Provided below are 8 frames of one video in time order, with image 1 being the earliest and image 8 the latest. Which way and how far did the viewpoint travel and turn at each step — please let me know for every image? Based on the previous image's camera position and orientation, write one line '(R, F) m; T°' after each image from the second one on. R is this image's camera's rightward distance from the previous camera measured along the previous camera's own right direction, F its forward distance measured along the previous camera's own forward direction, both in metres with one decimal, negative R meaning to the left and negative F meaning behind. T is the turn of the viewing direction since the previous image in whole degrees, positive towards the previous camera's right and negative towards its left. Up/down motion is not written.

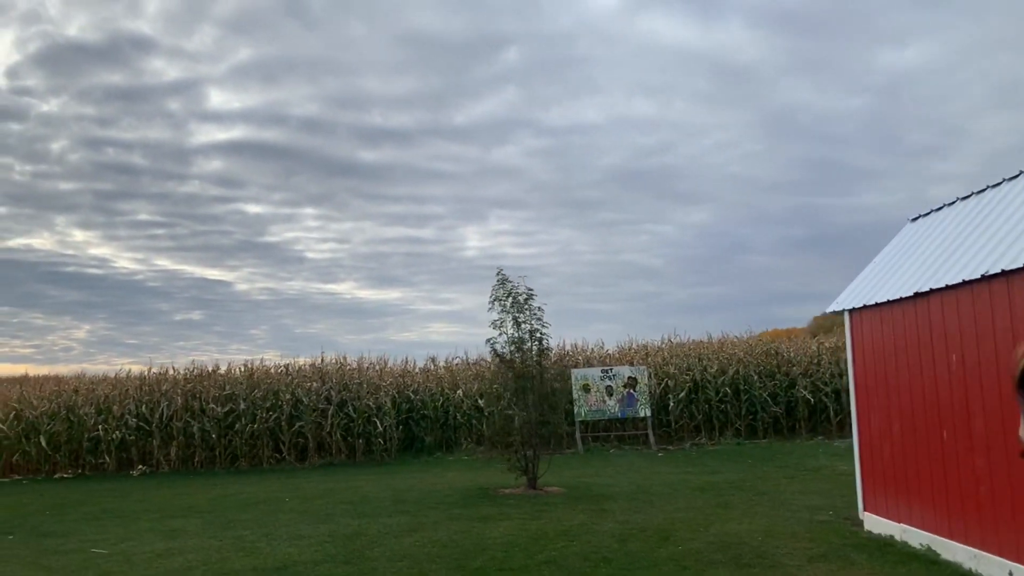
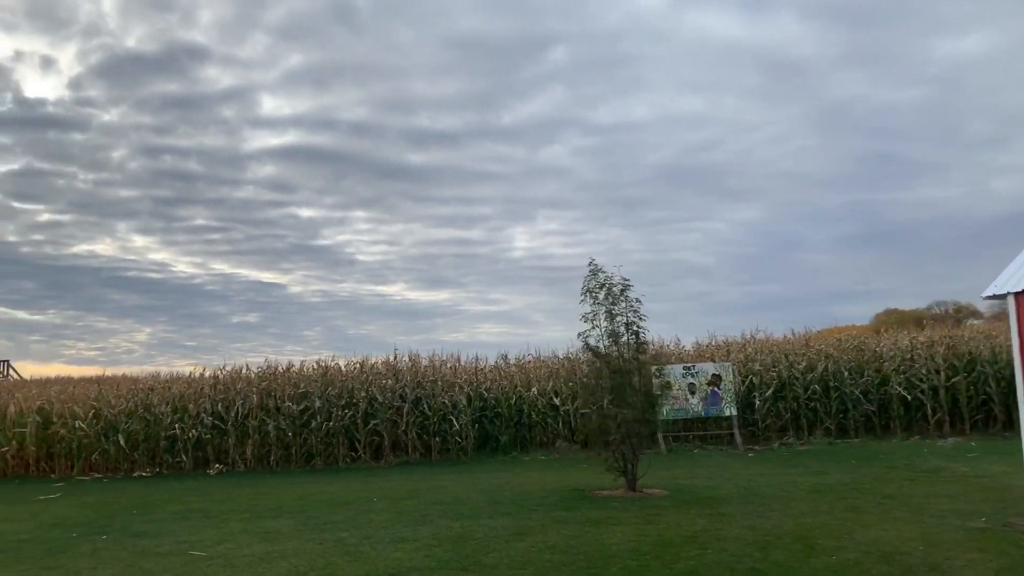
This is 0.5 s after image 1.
(-0.4, +0.4) m; -3°
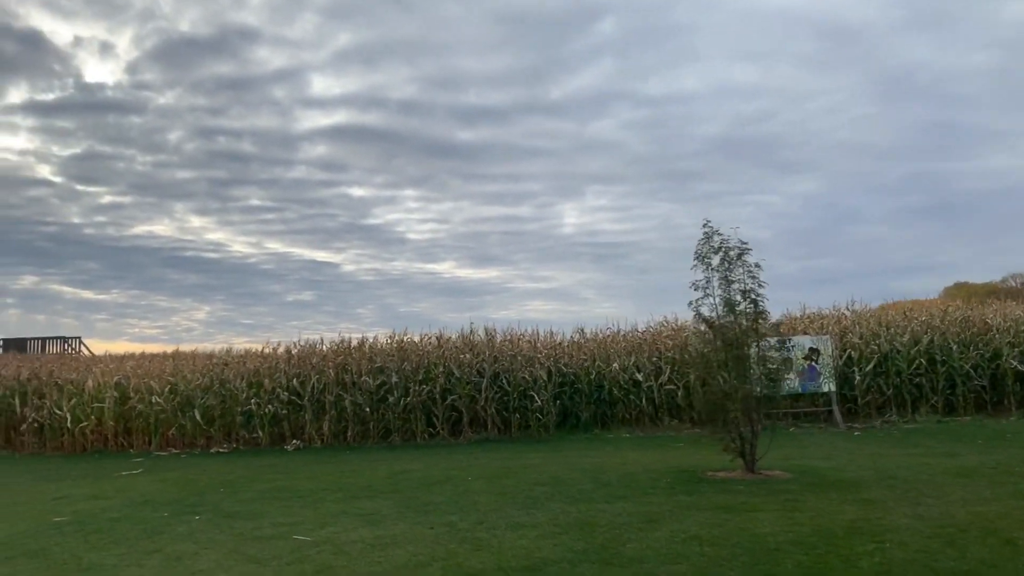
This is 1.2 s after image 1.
(-0.5, +0.5) m; -3°
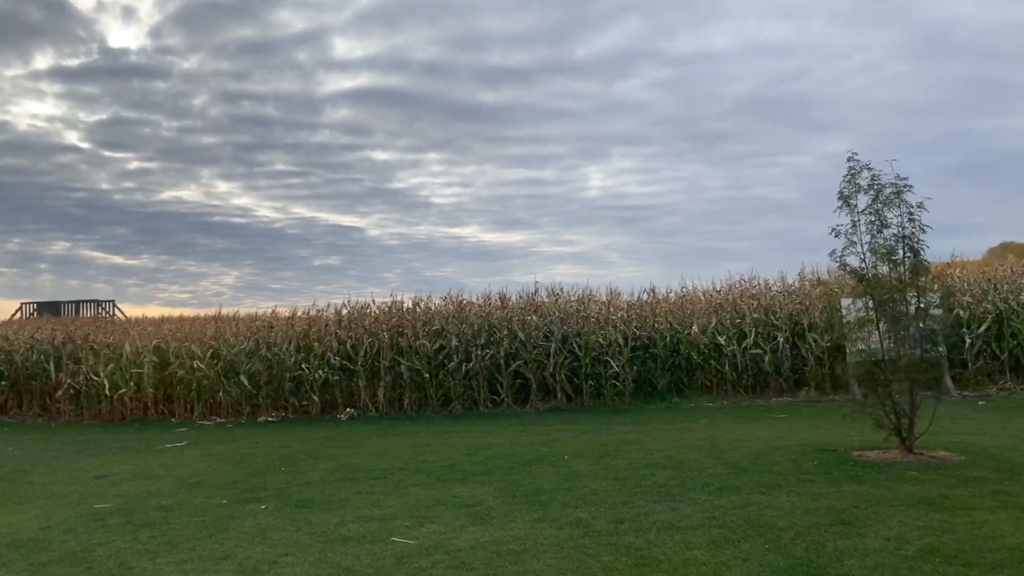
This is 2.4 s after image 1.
(-0.6, +1.1) m; -2°
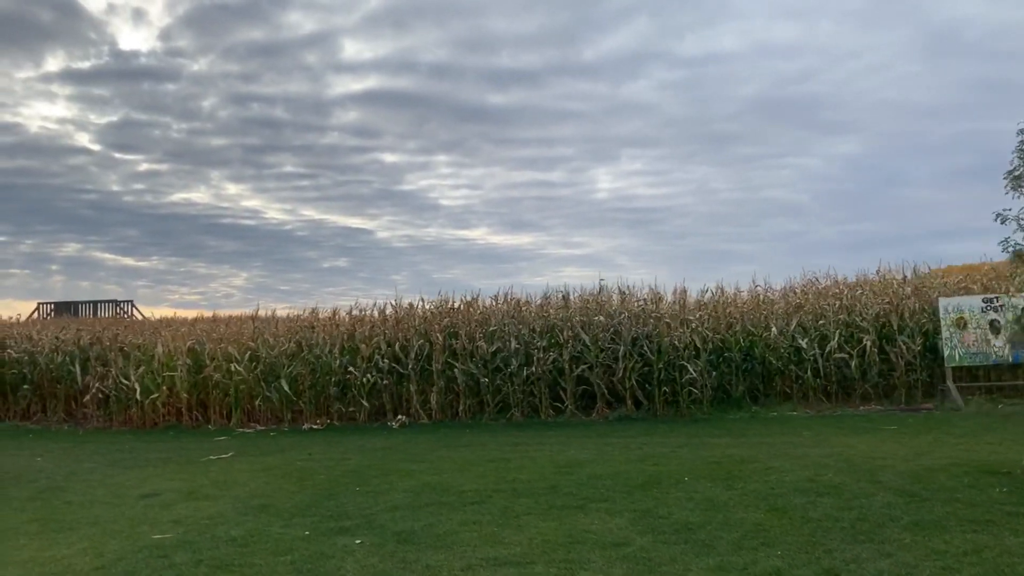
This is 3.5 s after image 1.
(-0.7, +0.8) m; -1°
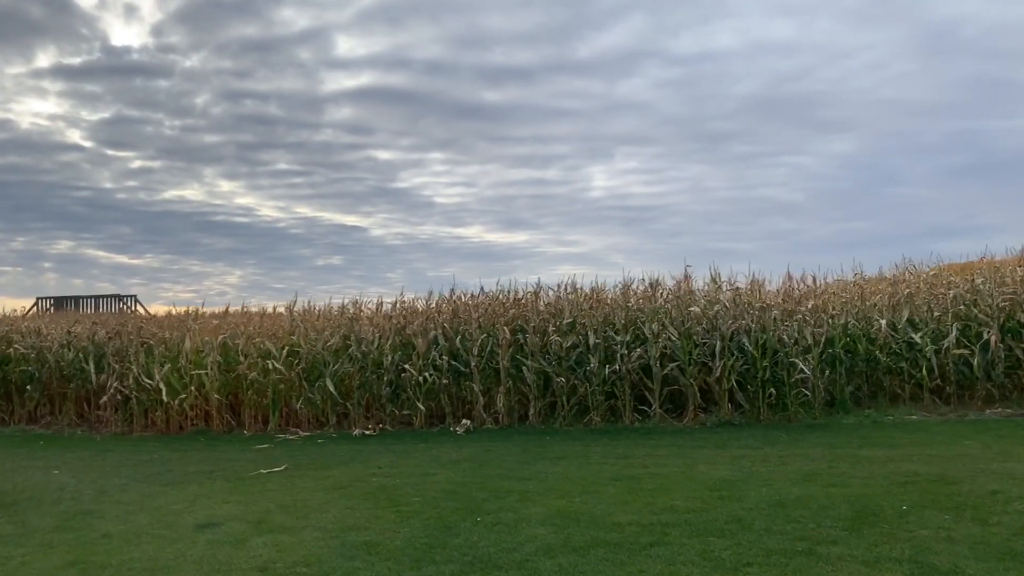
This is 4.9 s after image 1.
(-1.0, +1.2) m; 0°
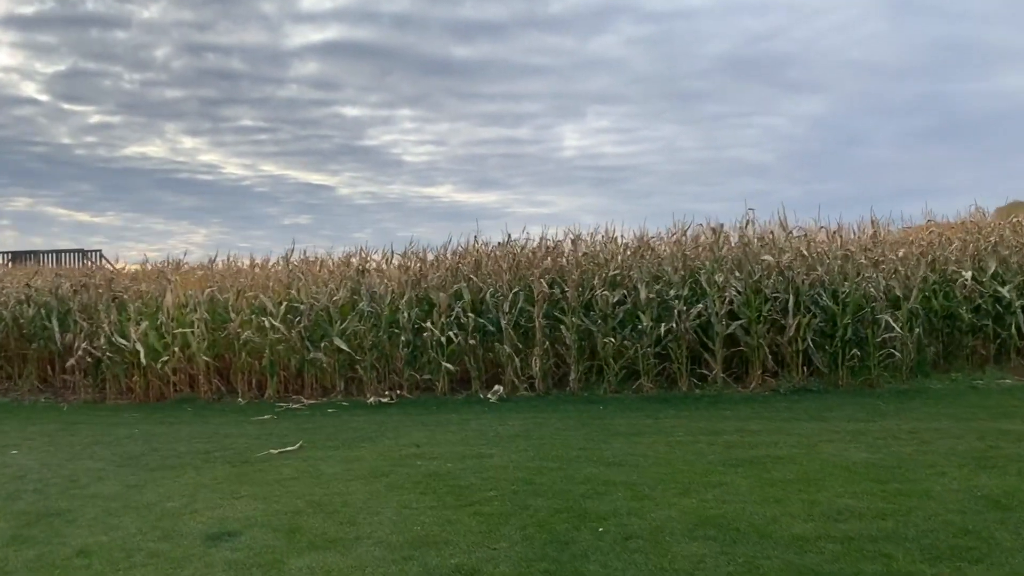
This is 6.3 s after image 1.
(-0.7, +1.3) m; +2°
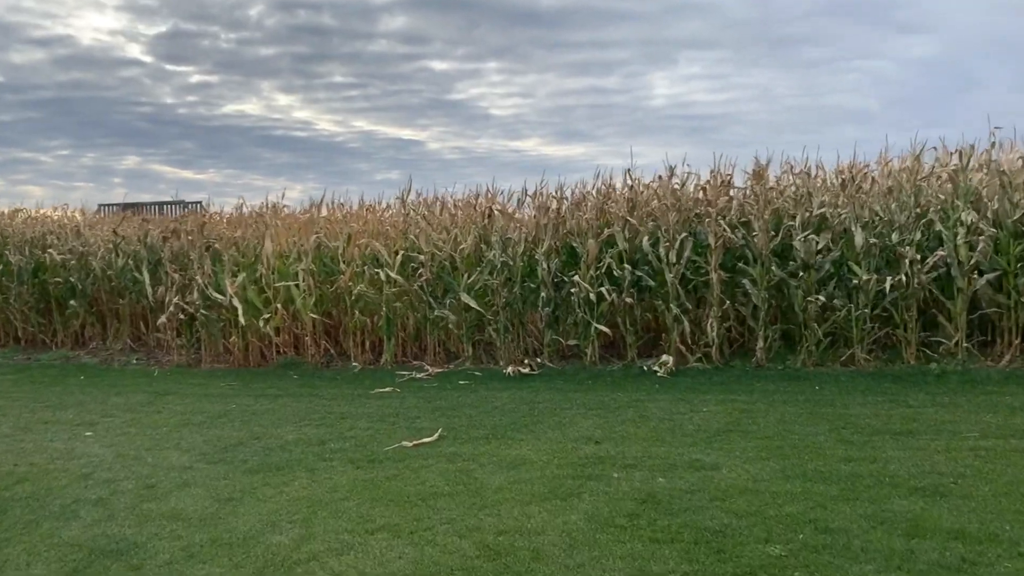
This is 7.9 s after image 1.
(-0.7, +1.5) m; -6°
